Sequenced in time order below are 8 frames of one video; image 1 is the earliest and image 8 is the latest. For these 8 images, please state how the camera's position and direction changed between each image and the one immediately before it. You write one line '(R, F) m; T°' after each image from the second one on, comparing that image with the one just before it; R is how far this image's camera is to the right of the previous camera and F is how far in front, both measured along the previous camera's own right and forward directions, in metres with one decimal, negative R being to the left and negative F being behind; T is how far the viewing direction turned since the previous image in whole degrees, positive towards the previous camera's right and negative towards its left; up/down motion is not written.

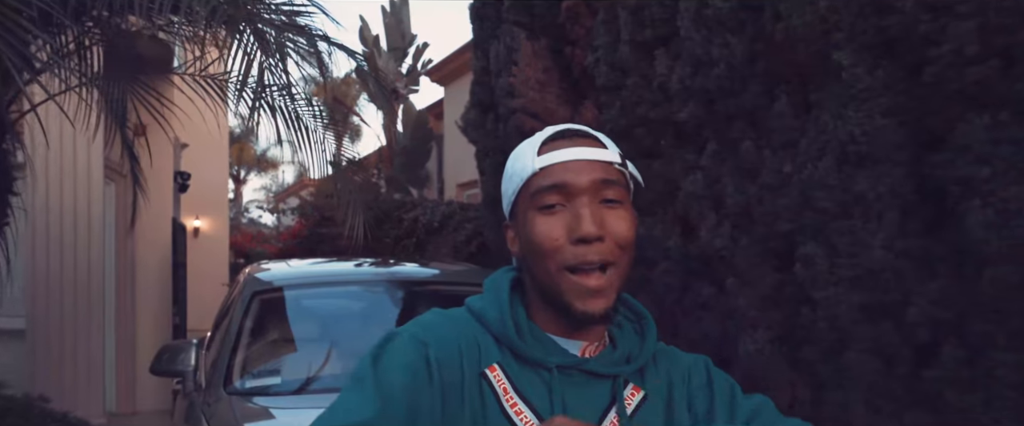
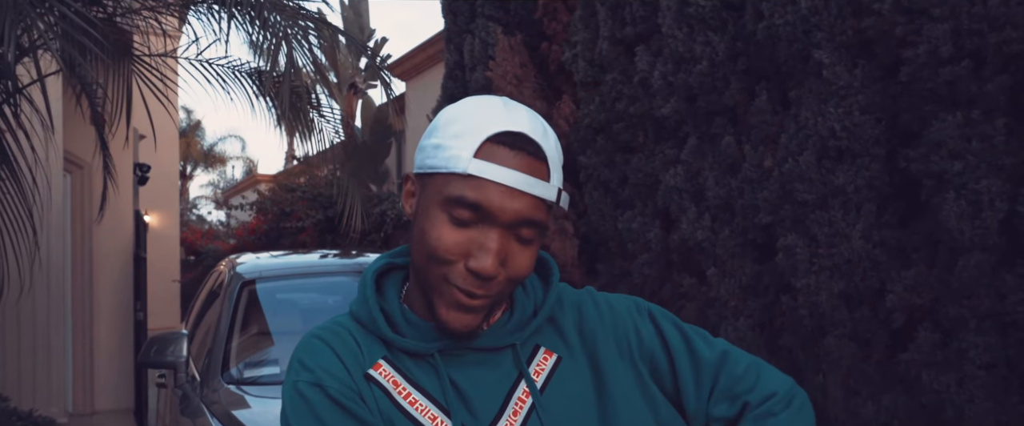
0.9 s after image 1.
(-0.2, 0.0) m; +4°
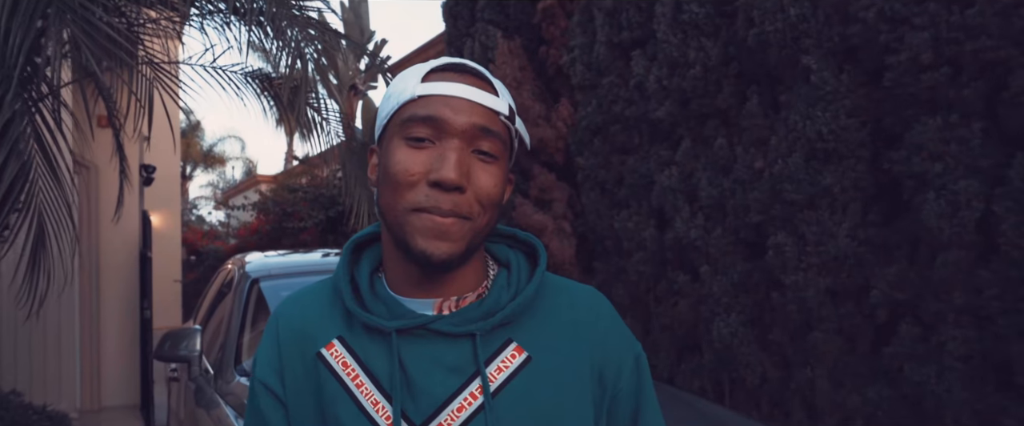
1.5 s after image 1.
(0.0, -0.1) m; 0°
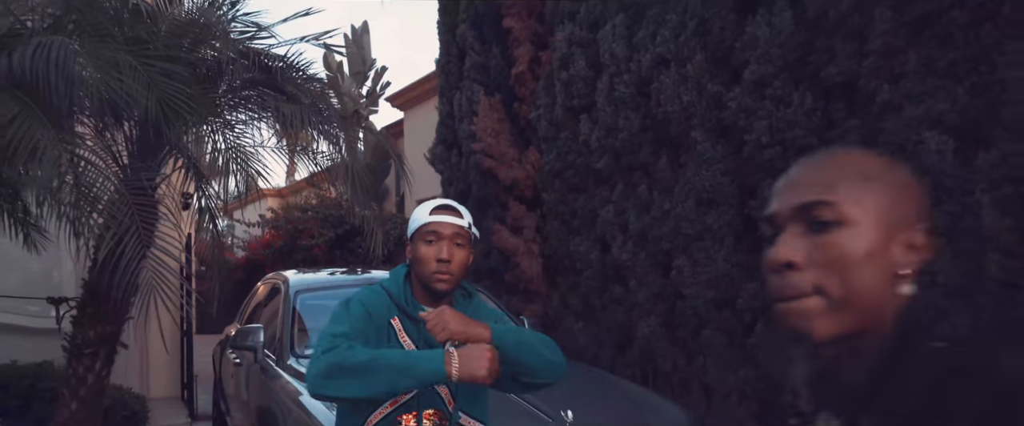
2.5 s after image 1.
(+0.2, -1.4) m; 0°
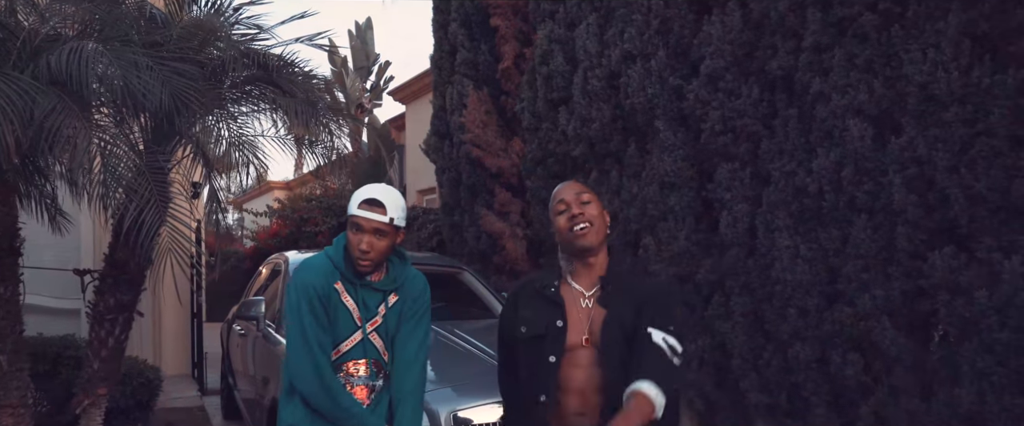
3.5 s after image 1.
(+0.3, -0.5) m; -1°
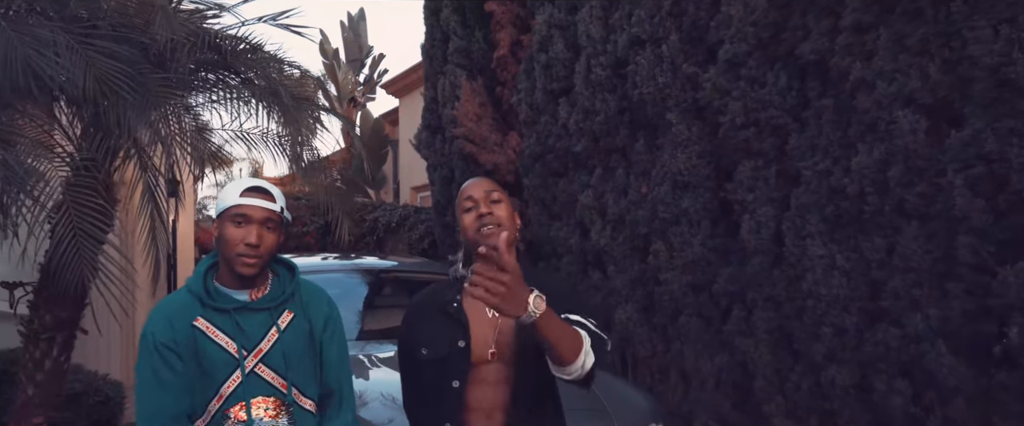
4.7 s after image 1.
(0.0, +0.6) m; 0°
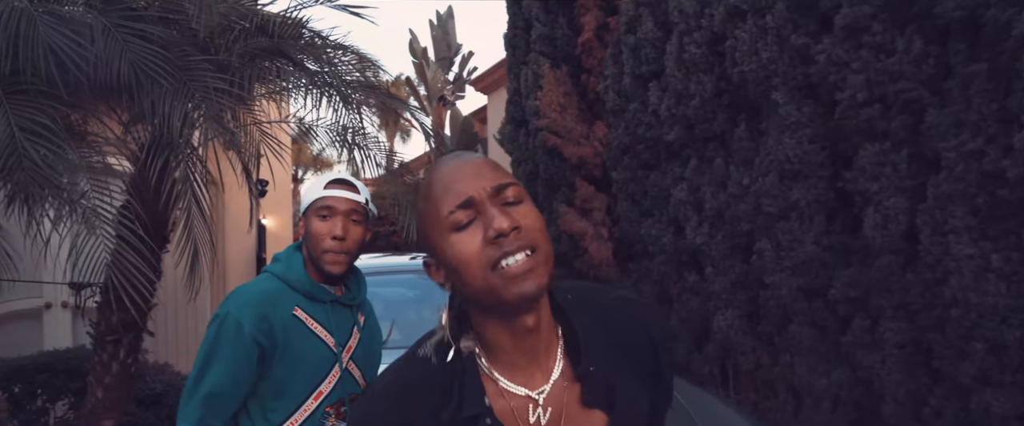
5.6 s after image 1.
(+0.1, +0.4) m; -9°
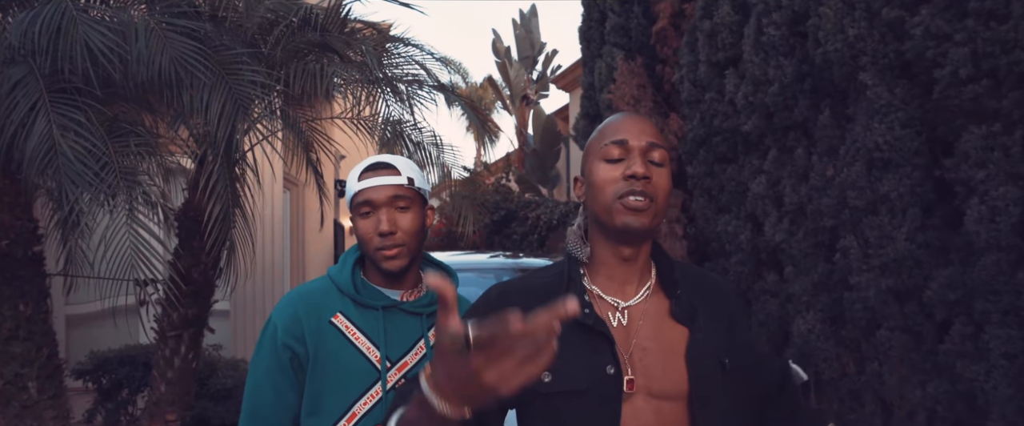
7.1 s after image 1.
(+0.2, +0.1) m; -8°
